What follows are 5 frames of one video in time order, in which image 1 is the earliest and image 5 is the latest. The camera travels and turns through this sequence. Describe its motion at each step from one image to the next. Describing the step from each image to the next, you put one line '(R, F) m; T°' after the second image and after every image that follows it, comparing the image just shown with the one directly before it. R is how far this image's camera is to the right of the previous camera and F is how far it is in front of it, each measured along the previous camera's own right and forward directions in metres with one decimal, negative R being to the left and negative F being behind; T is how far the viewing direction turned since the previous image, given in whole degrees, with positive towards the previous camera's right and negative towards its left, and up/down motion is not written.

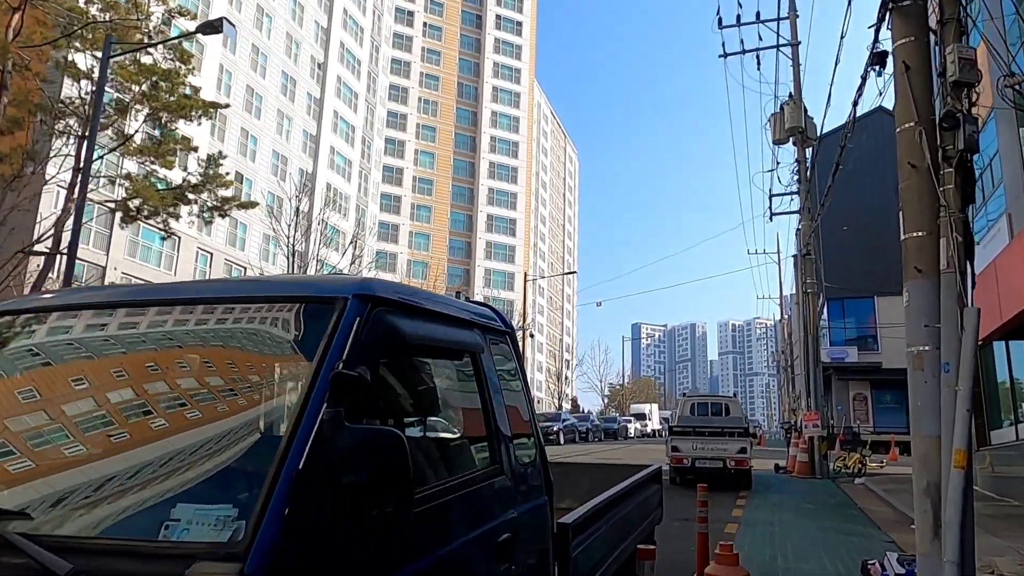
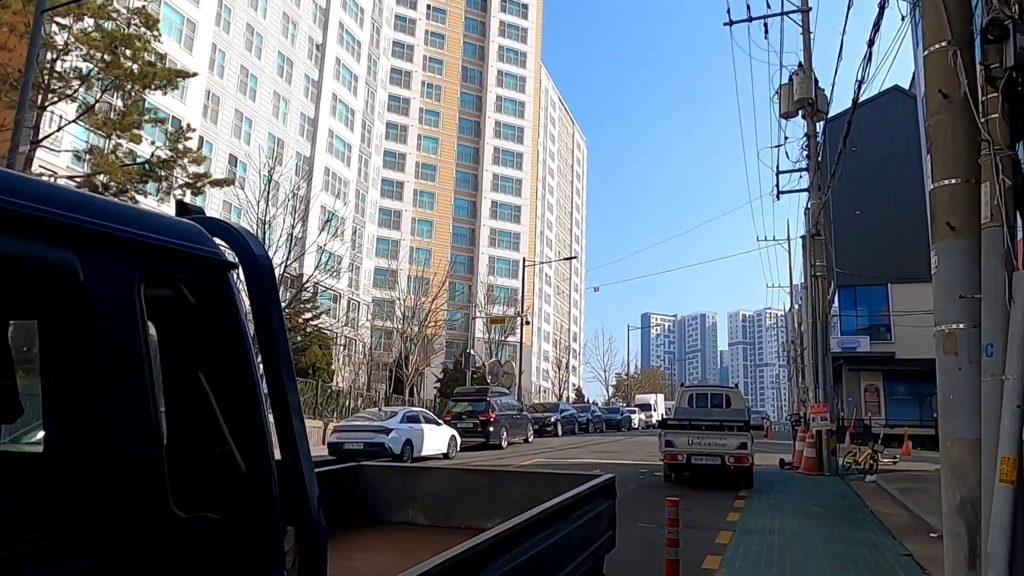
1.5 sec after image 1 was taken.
(+0.6, +1.2) m; -1°
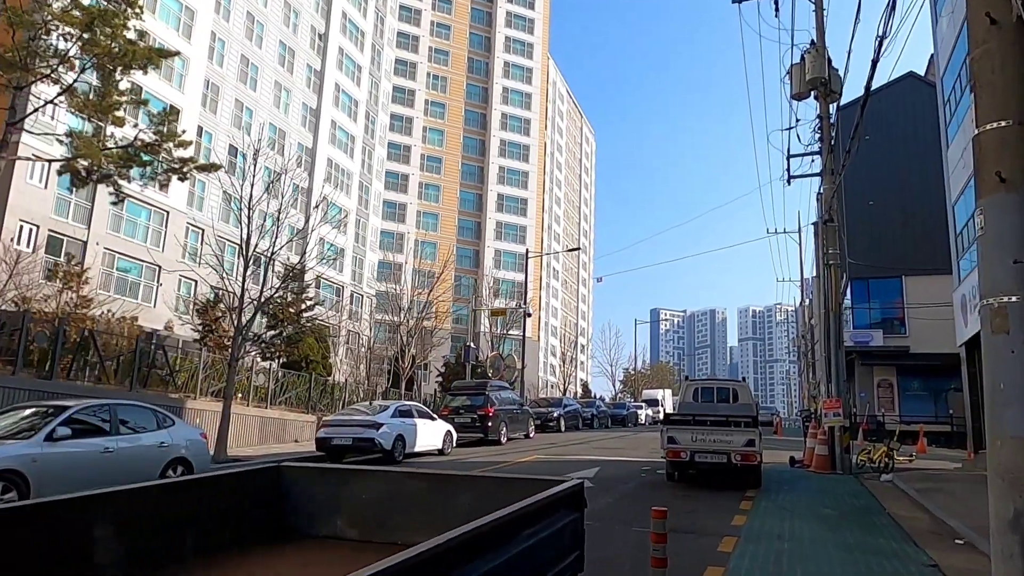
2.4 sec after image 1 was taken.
(+0.3, +0.8) m; -1°
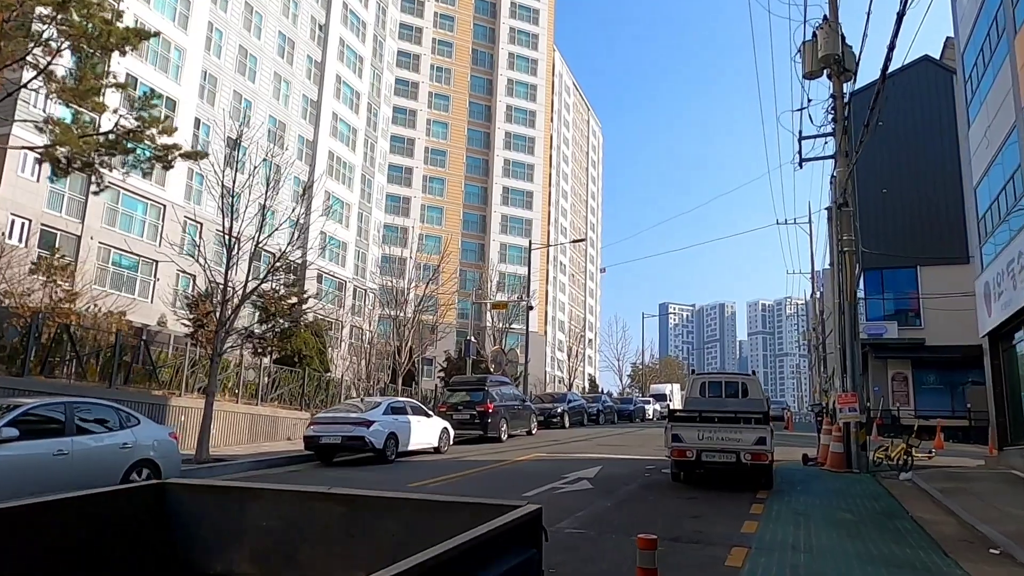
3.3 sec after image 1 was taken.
(+0.2, +0.8) m; -1°
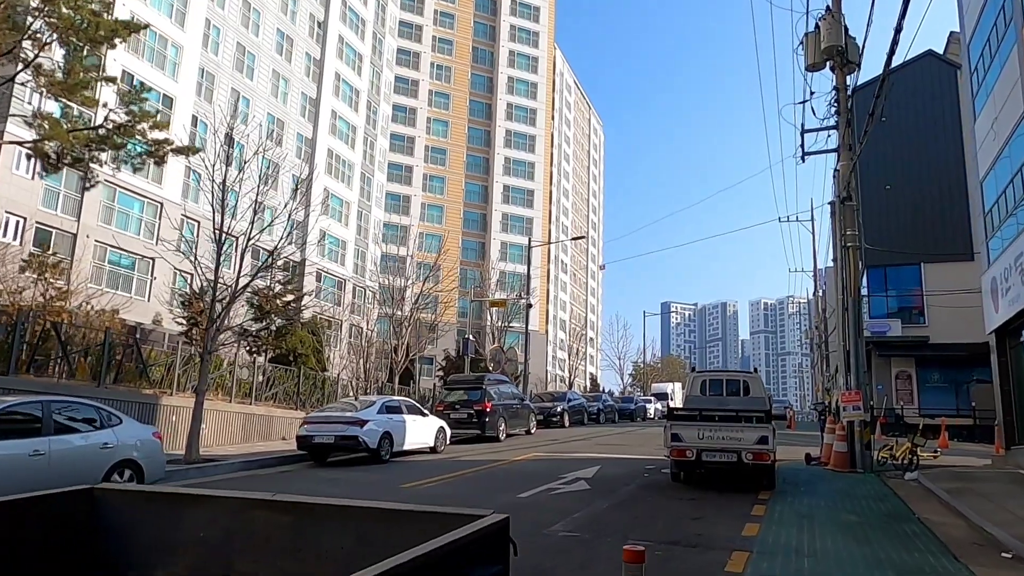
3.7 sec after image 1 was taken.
(+0.1, +0.3) m; 0°
